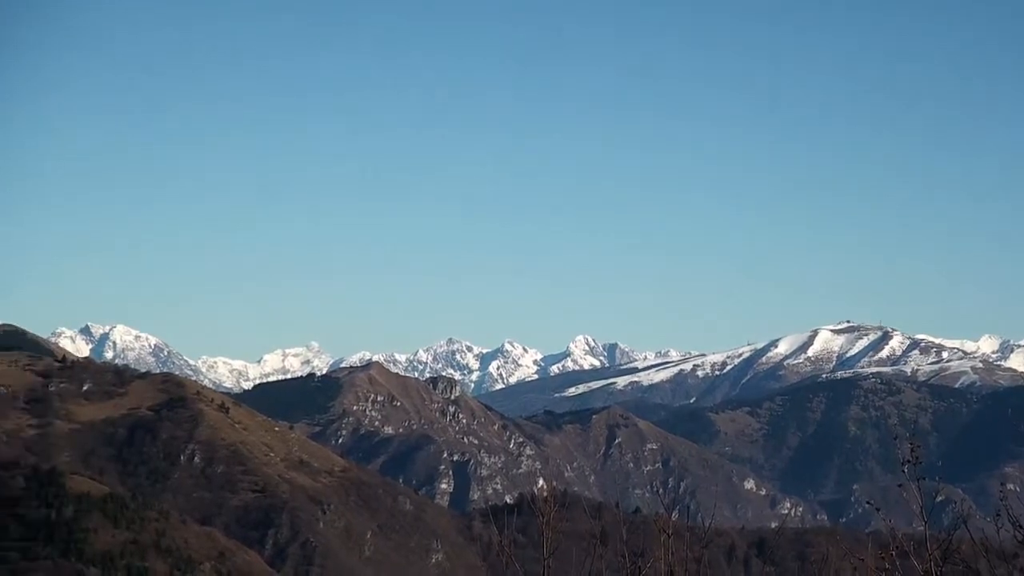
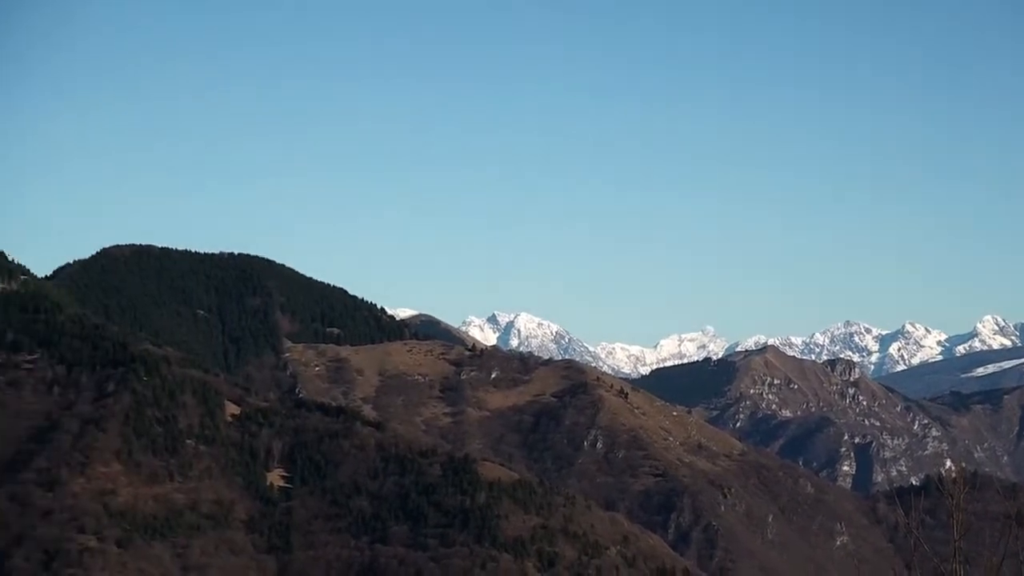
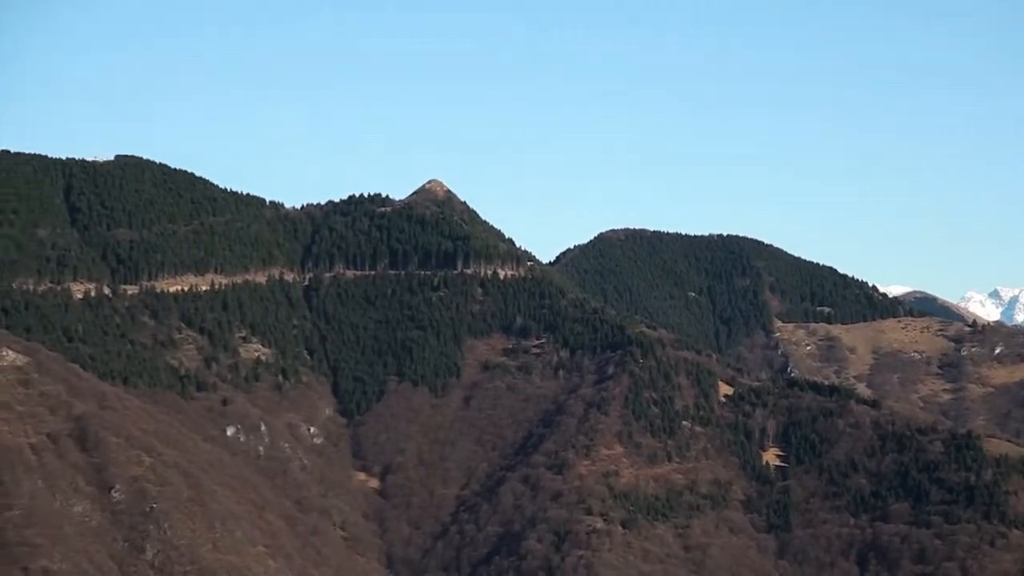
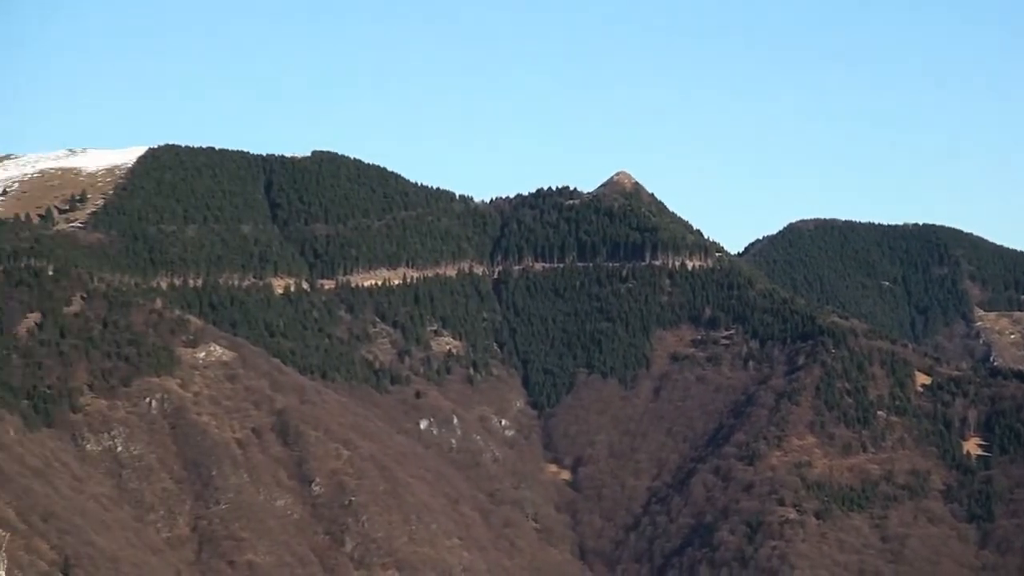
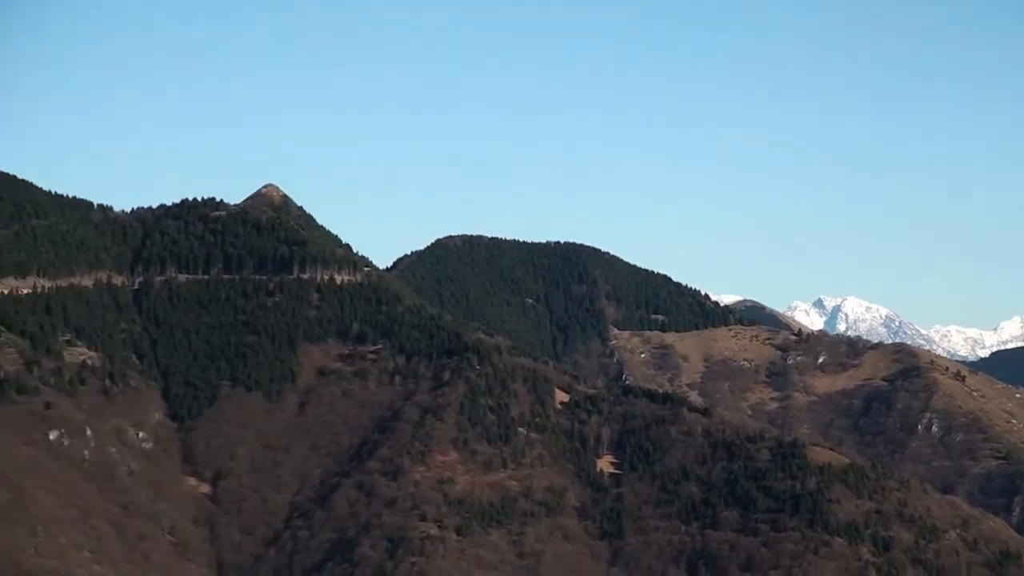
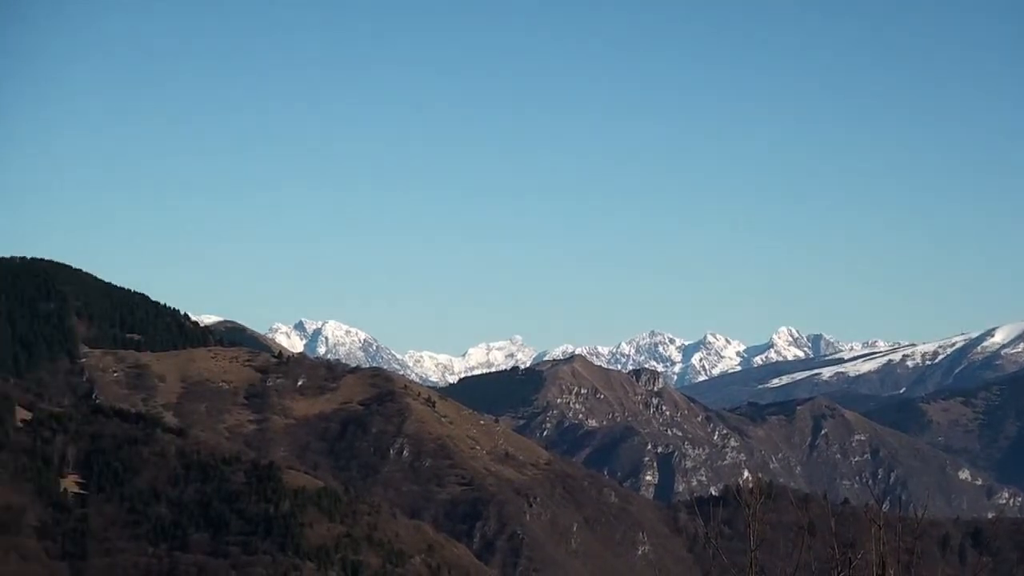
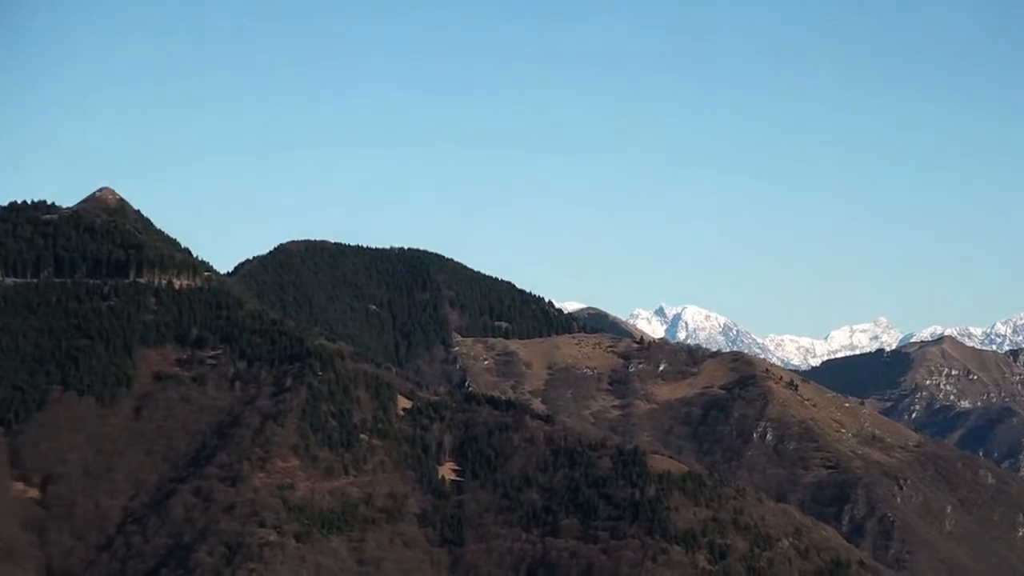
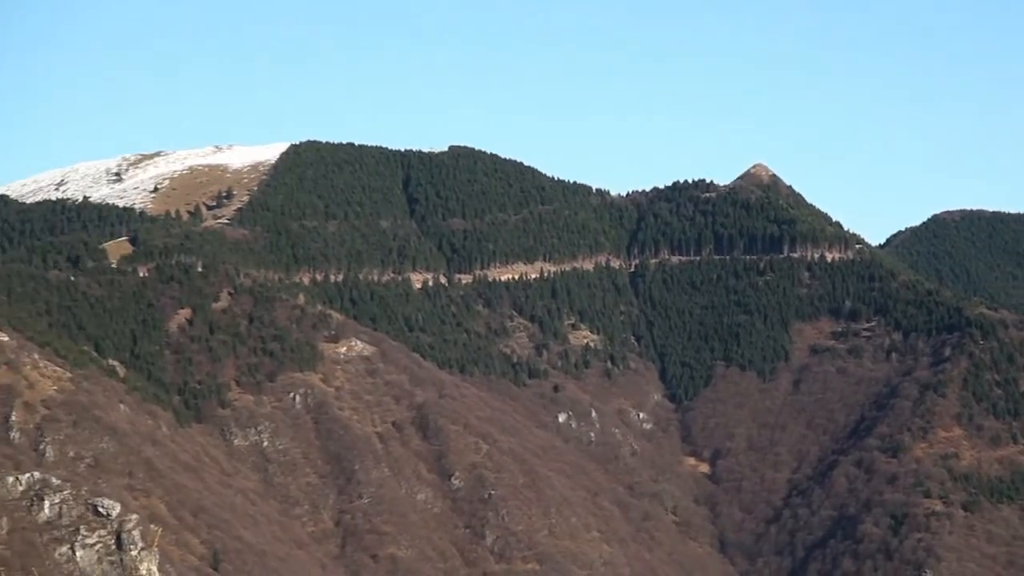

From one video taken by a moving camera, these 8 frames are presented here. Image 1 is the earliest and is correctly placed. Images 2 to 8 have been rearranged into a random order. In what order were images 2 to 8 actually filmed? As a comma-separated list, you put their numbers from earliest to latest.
6, 2, 7, 5, 3, 4, 8
